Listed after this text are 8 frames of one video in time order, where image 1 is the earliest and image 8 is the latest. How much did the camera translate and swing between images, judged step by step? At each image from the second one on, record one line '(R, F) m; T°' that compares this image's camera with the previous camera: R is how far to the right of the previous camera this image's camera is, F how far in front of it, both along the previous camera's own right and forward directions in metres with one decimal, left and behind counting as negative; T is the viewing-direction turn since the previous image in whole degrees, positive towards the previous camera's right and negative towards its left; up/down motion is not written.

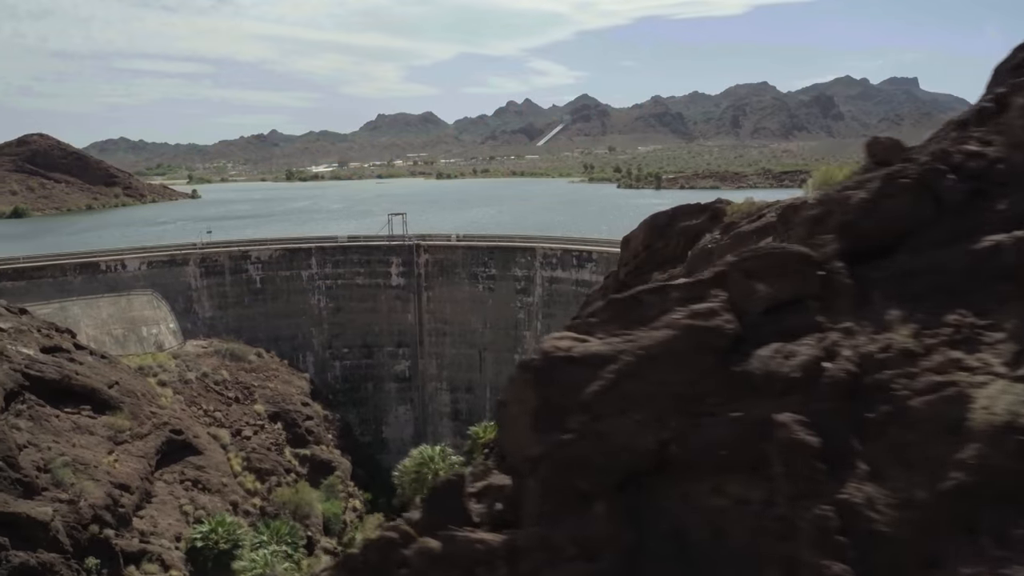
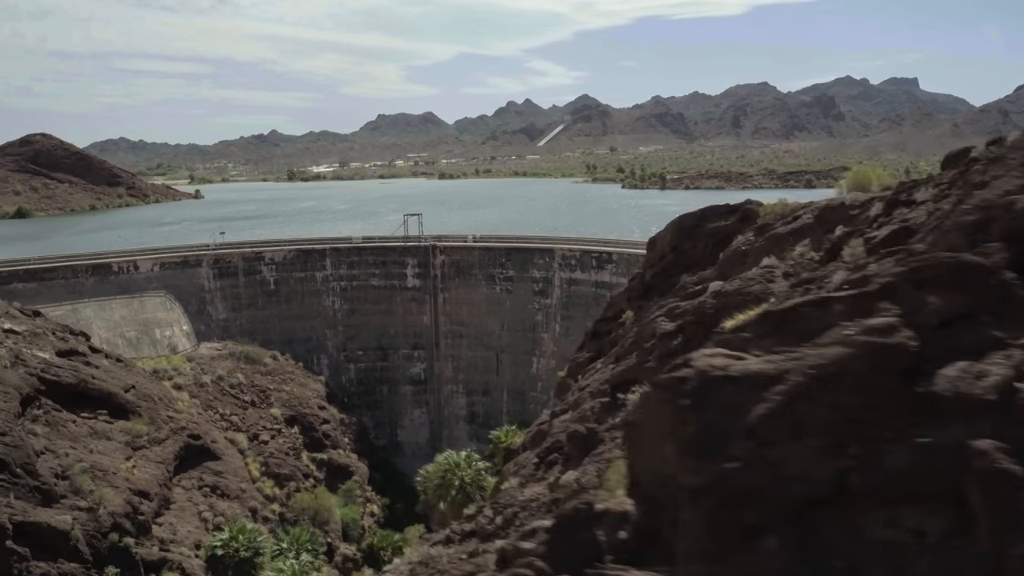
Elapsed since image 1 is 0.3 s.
(-0.8, +0.5) m; 0°
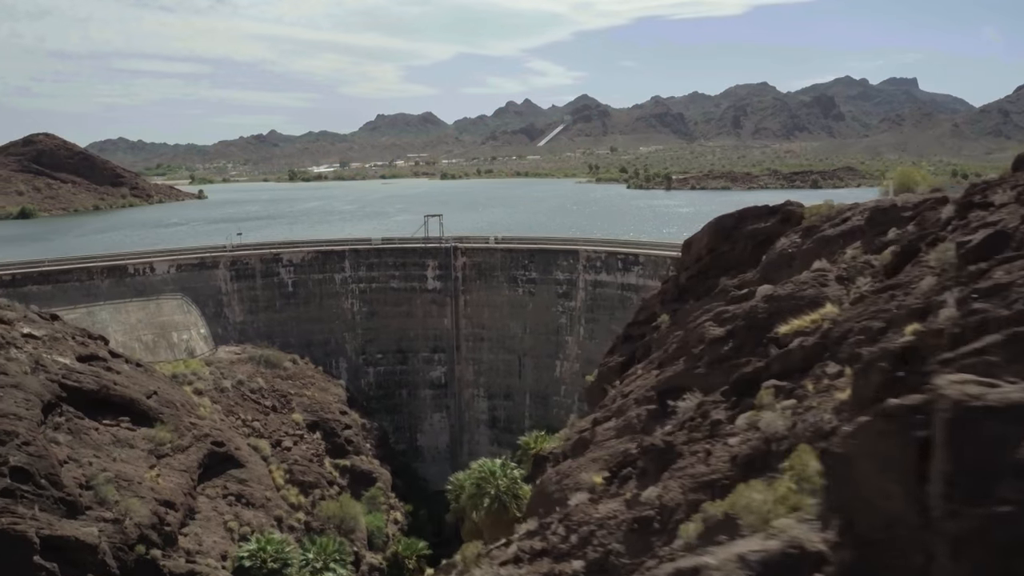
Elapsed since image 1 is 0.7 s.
(-1.1, +0.6) m; 0°
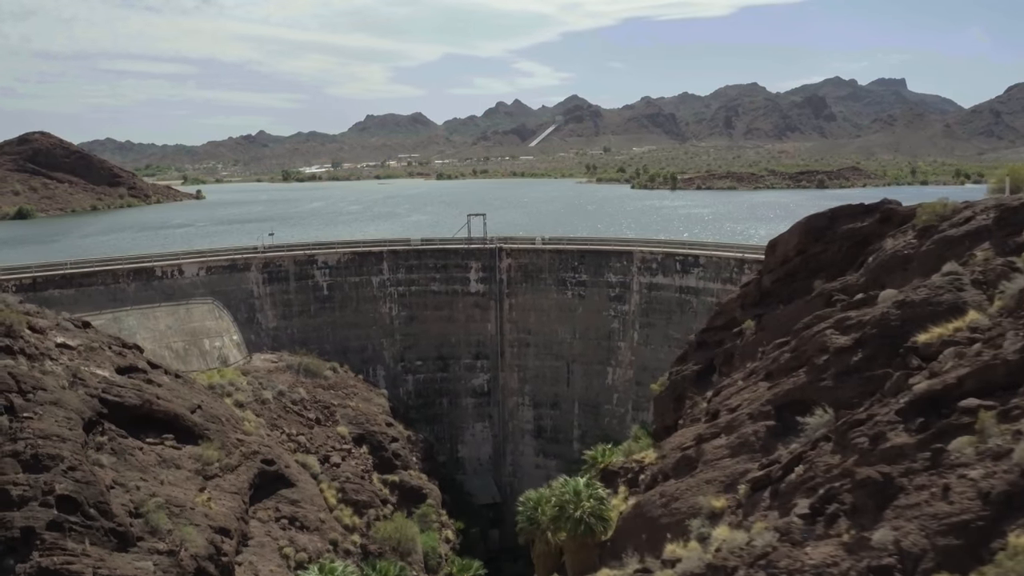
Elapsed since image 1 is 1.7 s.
(-2.5, +1.8) m; +1°
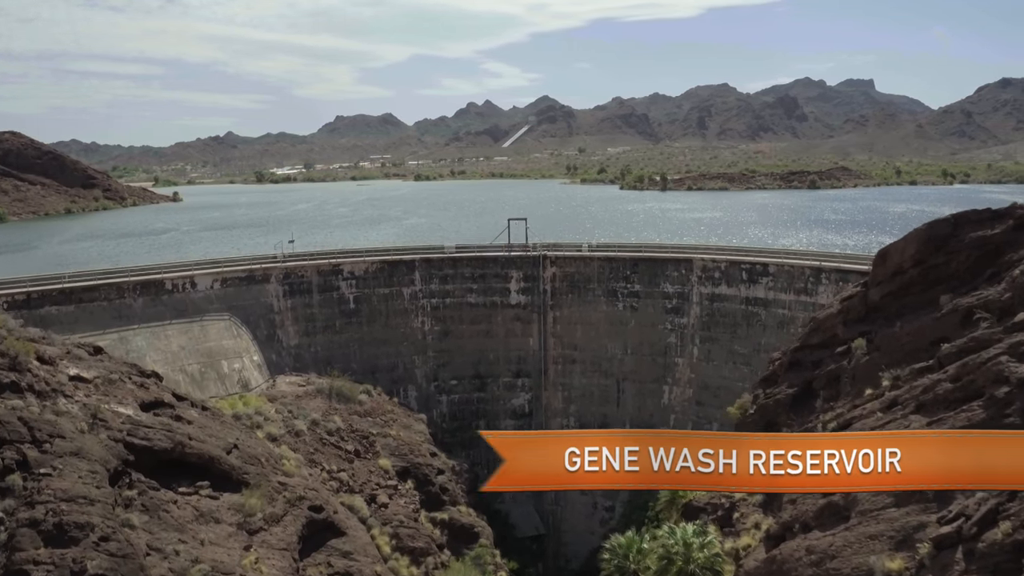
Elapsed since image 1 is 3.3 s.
(-2.9, +2.7) m; +2°
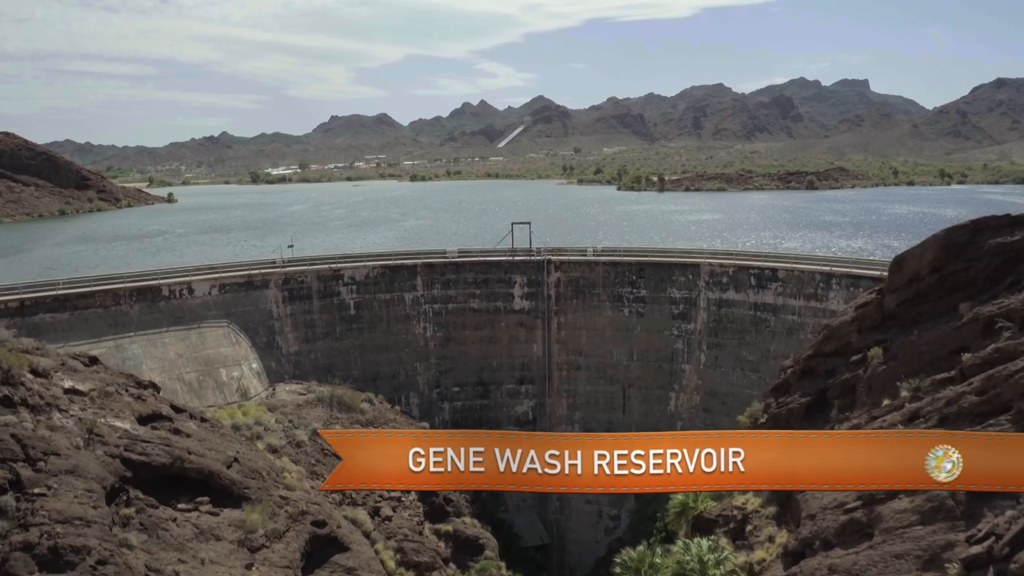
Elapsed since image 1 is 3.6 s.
(-0.3, +0.5) m; 0°
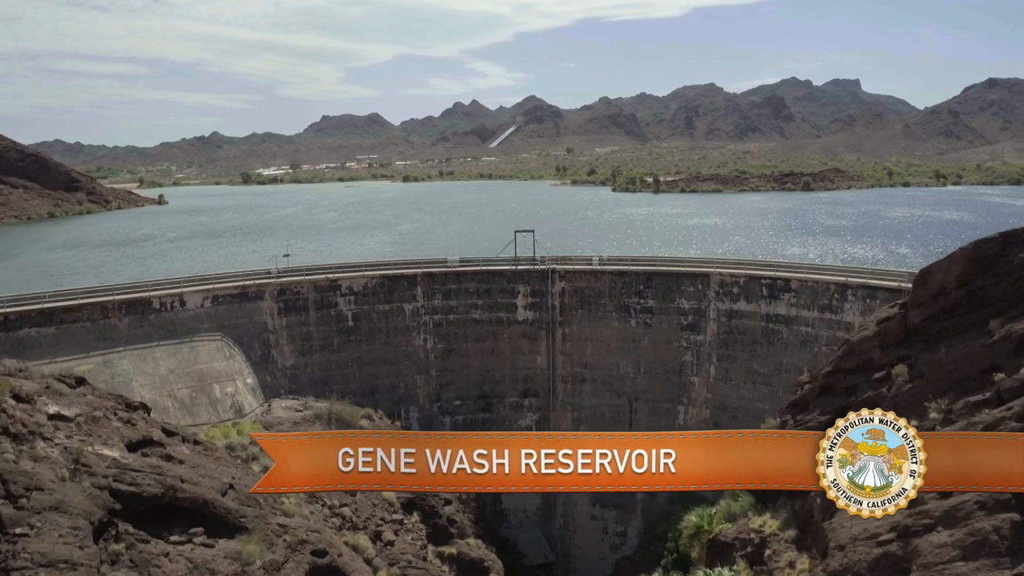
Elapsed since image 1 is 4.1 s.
(-0.4, +0.9) m; +1°
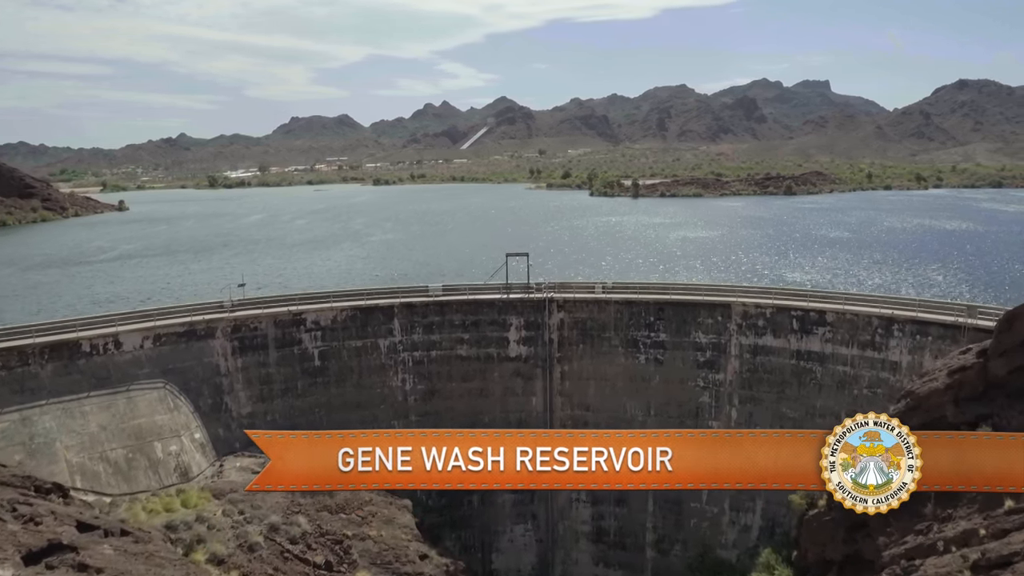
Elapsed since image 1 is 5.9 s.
(-0.6, +3.5) m; +2°
